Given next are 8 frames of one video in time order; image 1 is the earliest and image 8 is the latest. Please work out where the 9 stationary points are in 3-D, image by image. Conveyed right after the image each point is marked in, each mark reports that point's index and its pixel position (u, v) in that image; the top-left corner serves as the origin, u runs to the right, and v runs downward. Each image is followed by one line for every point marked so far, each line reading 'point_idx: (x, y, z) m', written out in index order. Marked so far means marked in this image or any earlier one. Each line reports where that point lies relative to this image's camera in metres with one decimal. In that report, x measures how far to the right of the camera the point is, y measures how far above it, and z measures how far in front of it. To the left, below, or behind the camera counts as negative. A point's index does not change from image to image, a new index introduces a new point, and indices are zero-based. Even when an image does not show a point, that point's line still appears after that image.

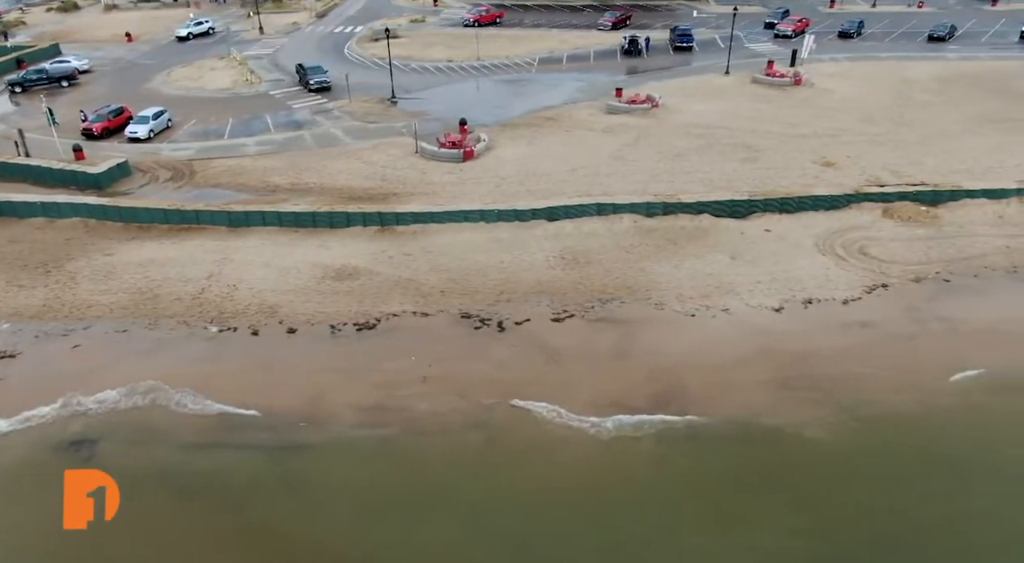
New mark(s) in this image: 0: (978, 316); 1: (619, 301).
0: (+12.6, -1.0, +18.6) m
1: (+3.0, -0.5, +19.5) m
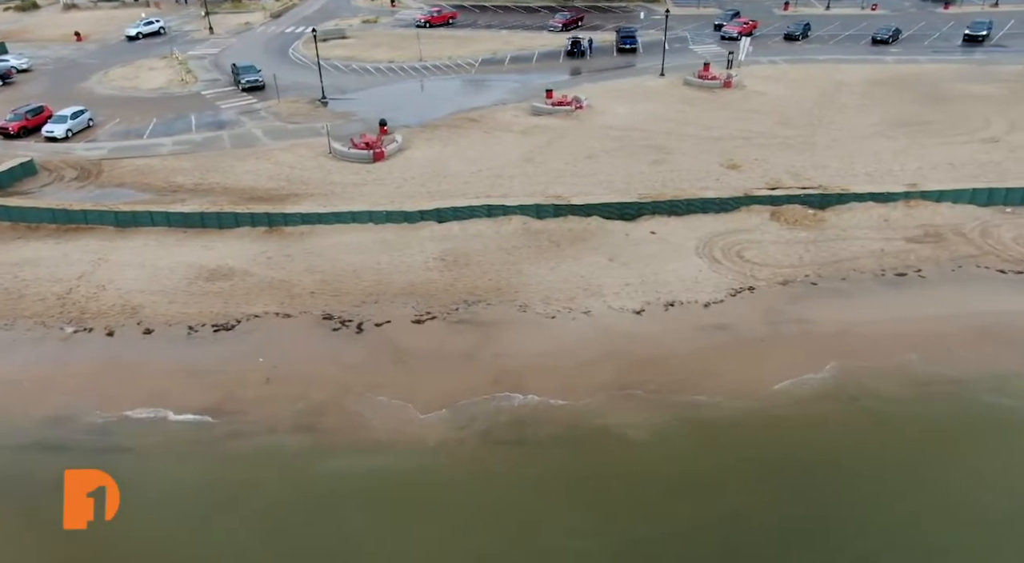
0: (+8.8, -1.0, +18.7) m
1: (-0.8, -0.6, +19.6) m
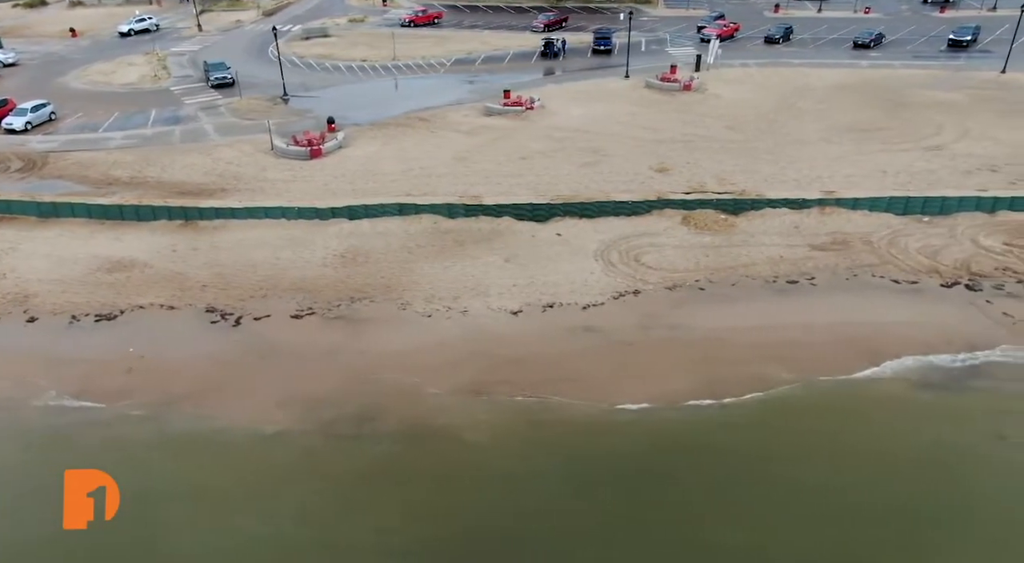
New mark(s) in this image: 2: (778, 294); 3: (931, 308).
0: (+5.3, -1.2, +18.5) m
1: (-4.2, -0.5, +19.8) m
2: (+7.6, -0.4, +19.7) m
3: (+11.4, -0.8, +18.8) m
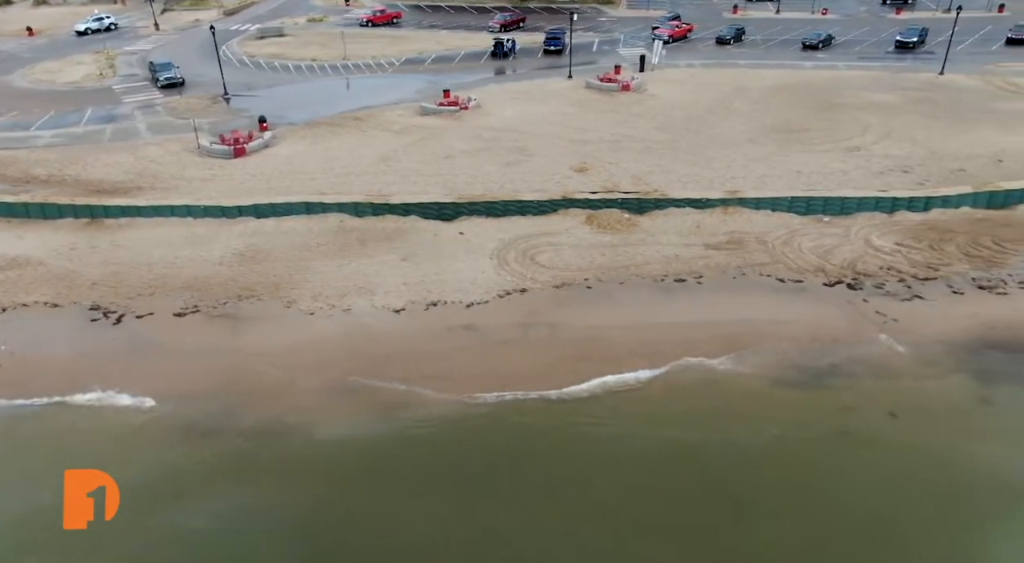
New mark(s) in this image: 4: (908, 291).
0: (+2.1, -1.2, +18.6) m
1: (-7.5, -0.5, +19.8) m
2: (+4.3, -0.3, +19.8) m
3: (+8.1, -0.7, +19.0) m
4: (+11.1, -0.3, +19.3) m
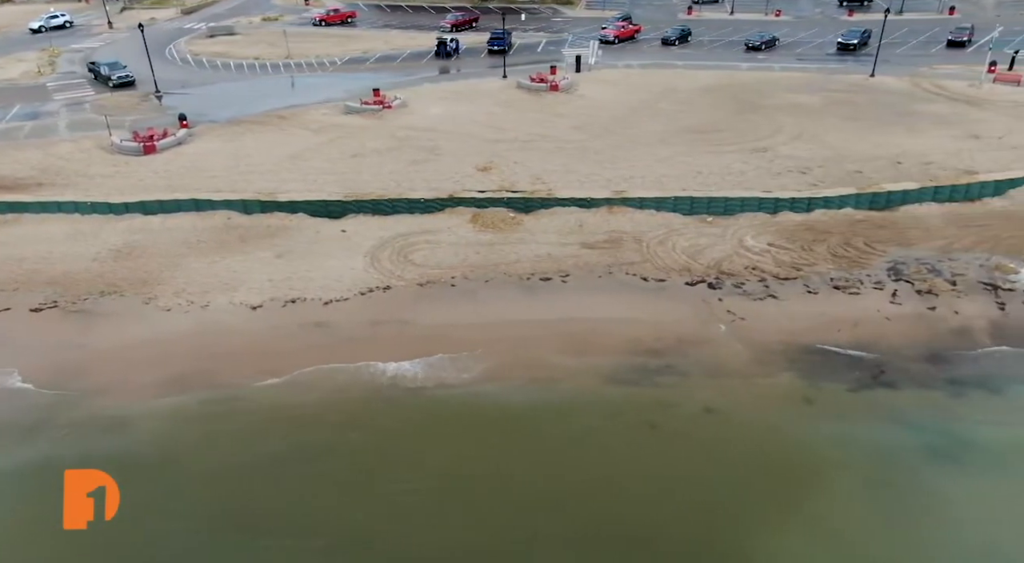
0: (-1.9, -1.1, +18.7) m
1: (-11.5, -0.3, +19.9) m
2: (+0.3, -0.3, +19.8) m
3: (+4.1, -0.7, +19.0) m
4: (+7.1, -0.3, +19.3) m
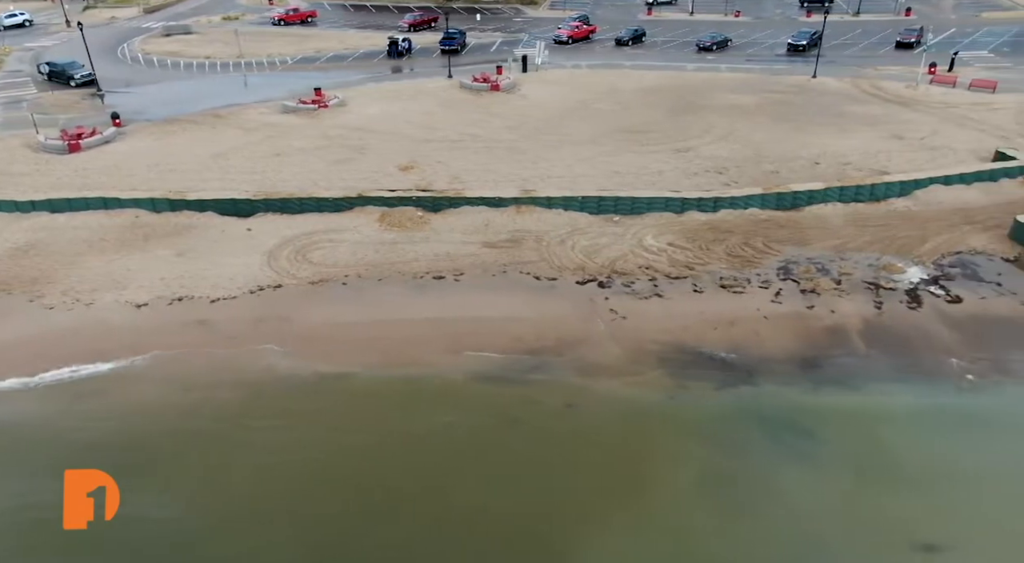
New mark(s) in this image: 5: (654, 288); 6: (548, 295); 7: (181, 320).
0: (-5.1, -1.1, +18.7) m
1: (-14.7, -0.3, +19.8) m
2: (-2.8, -0.3, +19.9) m
3: (+1.0, -0.7, +19.1) m
4: (+3.9, -0.3, +19.4) m
5: (+4.0, -0.2, +19.5) m
6: (+1.0, -0.4, +19.5) m
7: (-9.0, -1.0, +18.7) m
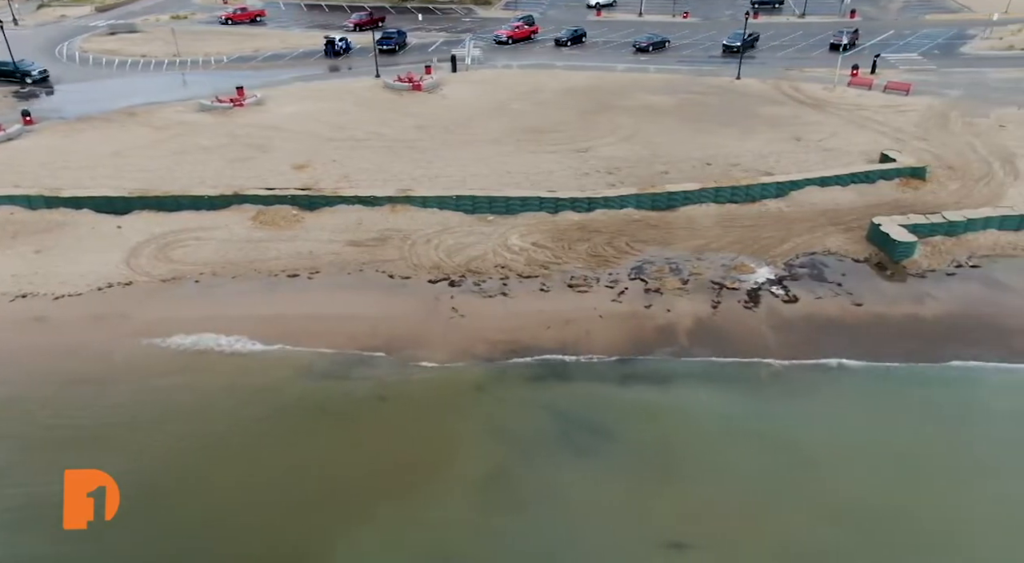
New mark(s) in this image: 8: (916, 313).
0: (-9.4, -1.0, +18.6) m
1: (-19.0, -0.2, +19.7) m
2: (-7.1, -0.2, +19.8) m
3: (-3.3, -0.6, +19.1) m
4: (-0.4, -0.2, +19.3) m
5: (-0.3, -0.2, +19.5) m
6: (-3.3, -0.3, +19.5) m
7: (-13.3, -0.9, +18.6) m
8: (+10.4, -0.8, +17.8) m
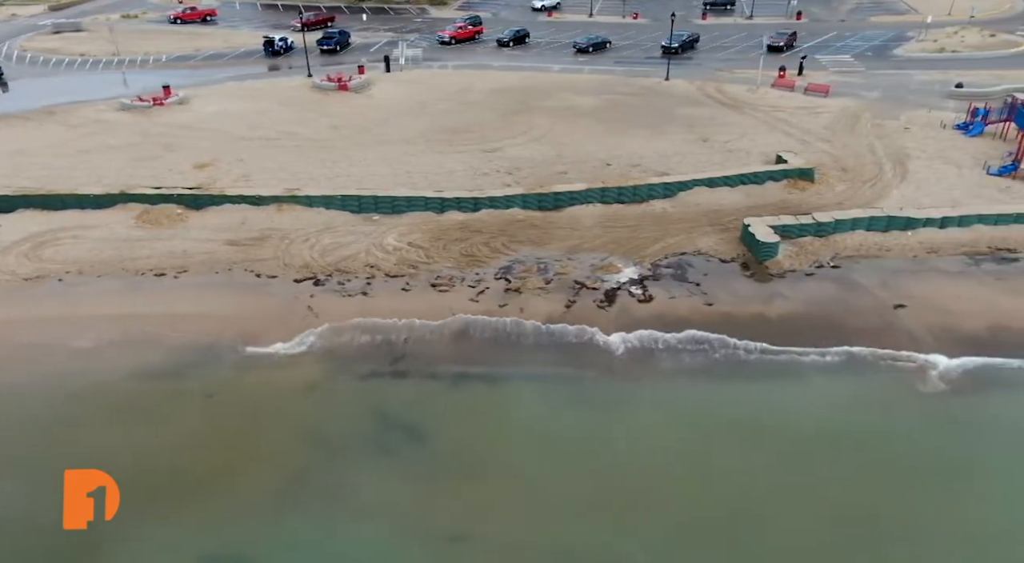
0: (-13.3, -1.0, +18.5) m
1: (-22.8, -0.1, +19.5) m
2: (-11.0, -0.2, +19.7) m
3: (-7.2, -0.6, +19.0) m
4: (-4.3, -0.2, +19.3) m
5: (-4.1, -0.1, +19.4) m
6: (-7.1, -0.3, +19.4) m
7: (-17.2, -0.9, +18.4) m
8: (+6.6, -0.8, +17.8) m
